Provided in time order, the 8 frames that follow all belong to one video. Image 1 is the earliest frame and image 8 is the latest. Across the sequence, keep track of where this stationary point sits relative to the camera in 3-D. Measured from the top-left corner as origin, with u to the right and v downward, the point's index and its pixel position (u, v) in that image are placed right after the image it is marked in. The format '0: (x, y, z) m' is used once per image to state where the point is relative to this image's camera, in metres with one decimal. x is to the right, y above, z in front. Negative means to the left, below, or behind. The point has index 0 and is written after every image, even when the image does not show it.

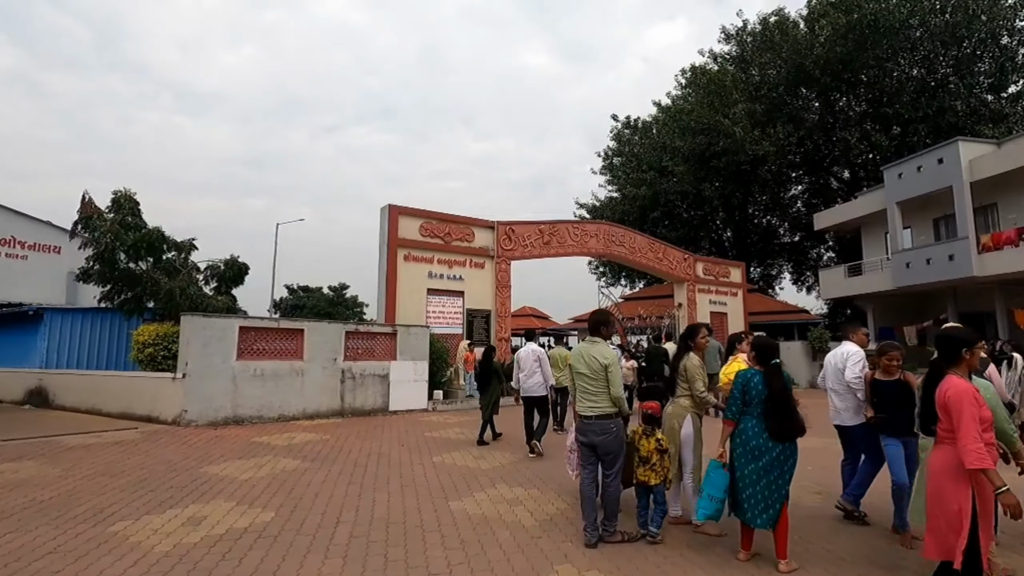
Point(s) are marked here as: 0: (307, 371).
0: (-4.0, -1.6, +10.6) m
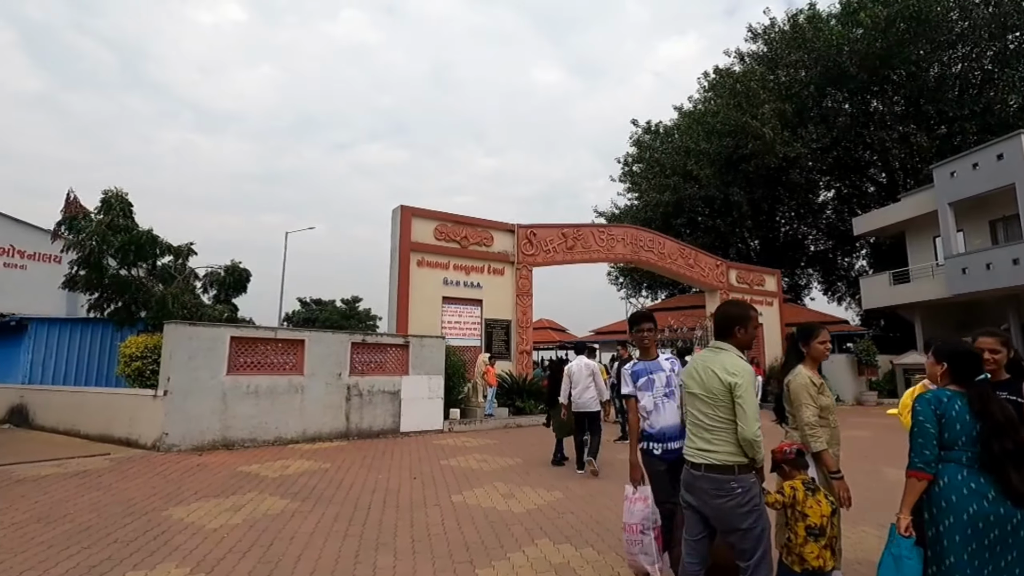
0: (-3.6, -1.7, +9.4) m
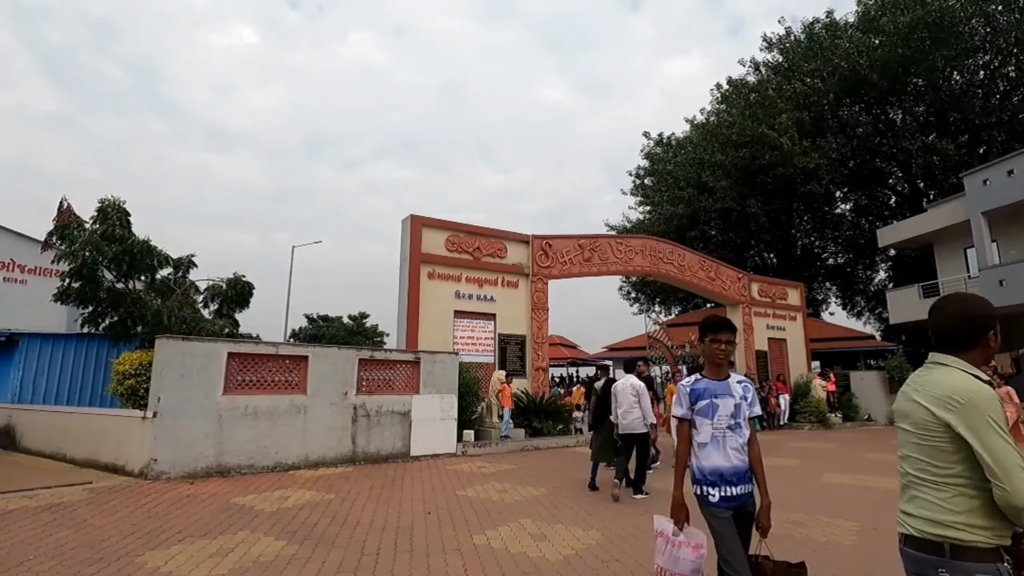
0: (-3.2, -1.9, +8.7) m
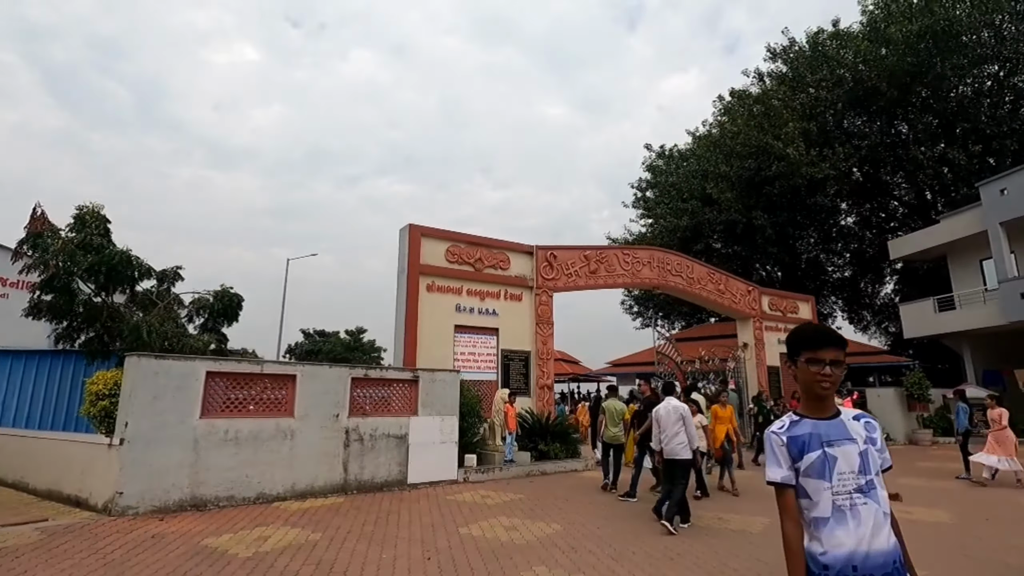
0: (-3.1, -2.1, +7.9) m
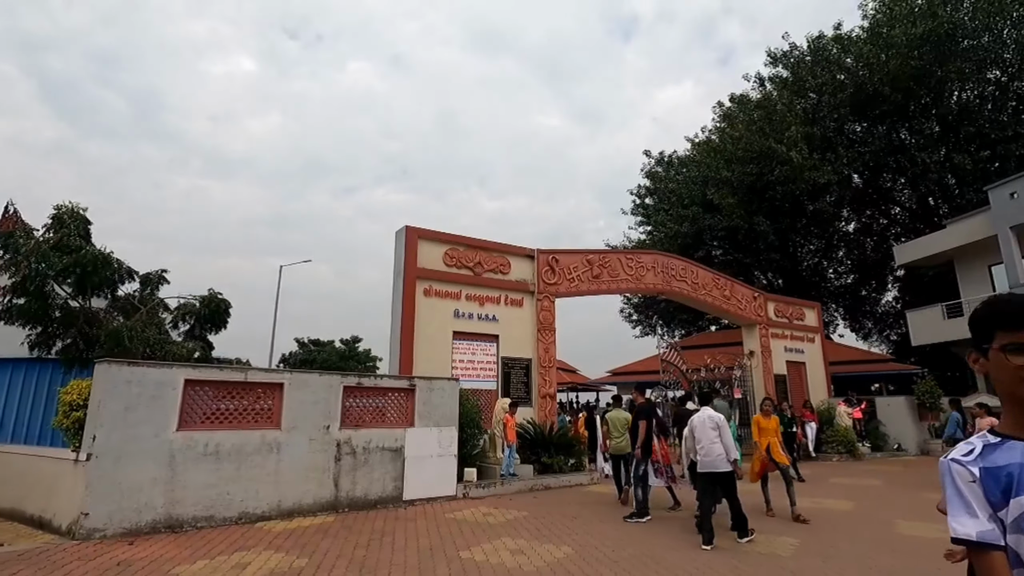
0: (-3.1, -2.1, +7.3) m
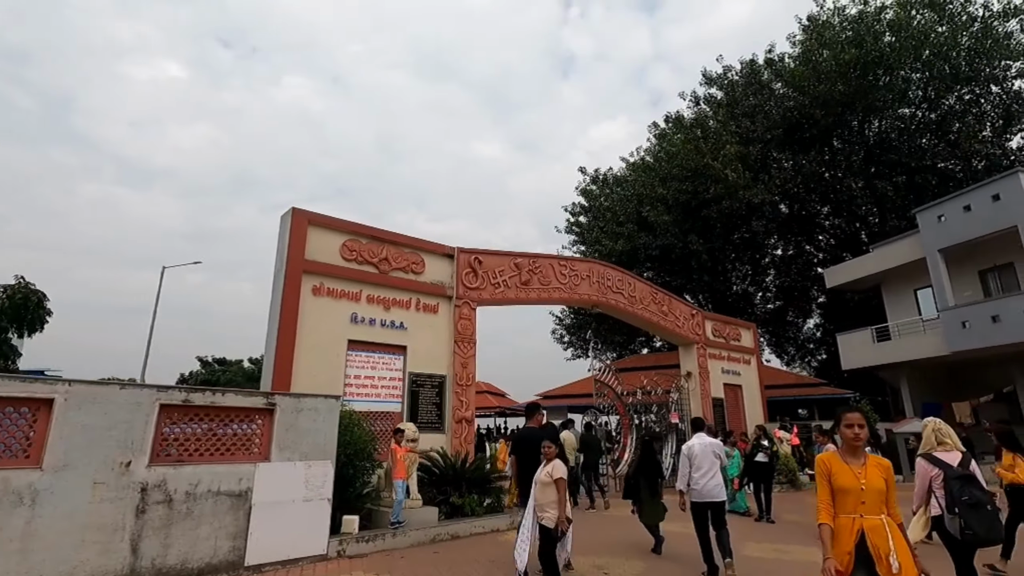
0: (-4.2, -1.8, +4.9) m
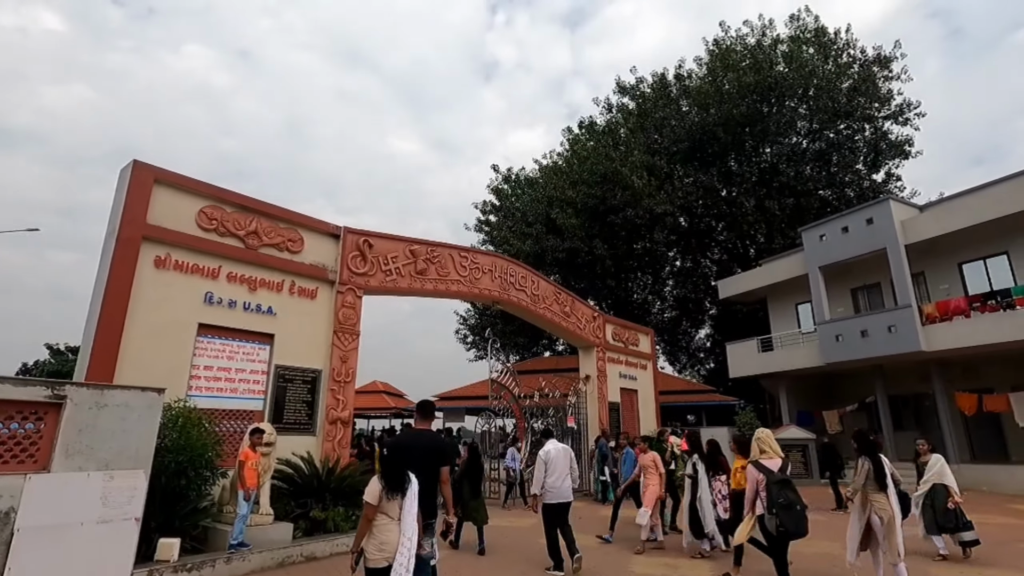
0: (-5.2, -1.4, +3.2) m
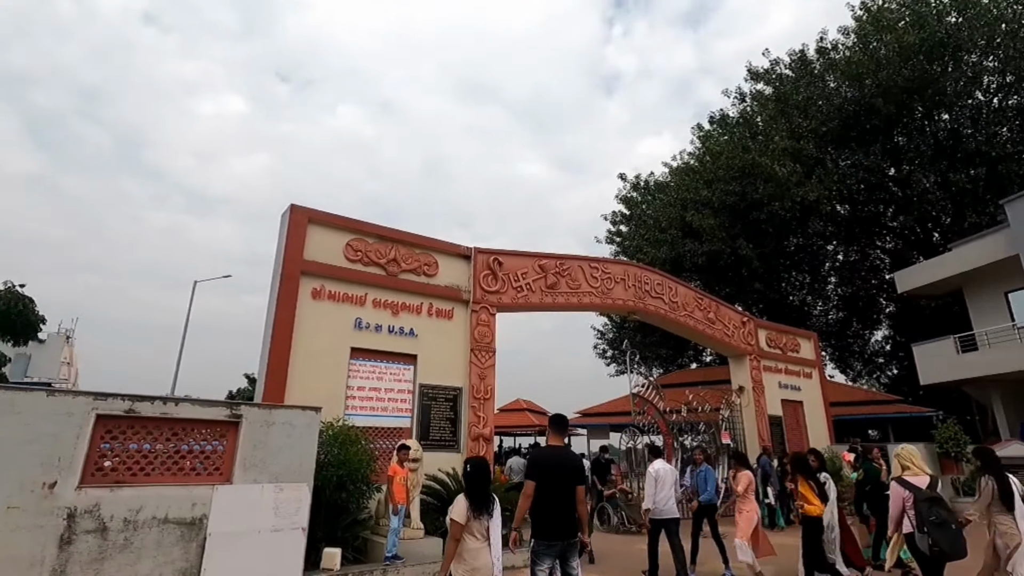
0: (-4.3, -1.7, +4.1) m
